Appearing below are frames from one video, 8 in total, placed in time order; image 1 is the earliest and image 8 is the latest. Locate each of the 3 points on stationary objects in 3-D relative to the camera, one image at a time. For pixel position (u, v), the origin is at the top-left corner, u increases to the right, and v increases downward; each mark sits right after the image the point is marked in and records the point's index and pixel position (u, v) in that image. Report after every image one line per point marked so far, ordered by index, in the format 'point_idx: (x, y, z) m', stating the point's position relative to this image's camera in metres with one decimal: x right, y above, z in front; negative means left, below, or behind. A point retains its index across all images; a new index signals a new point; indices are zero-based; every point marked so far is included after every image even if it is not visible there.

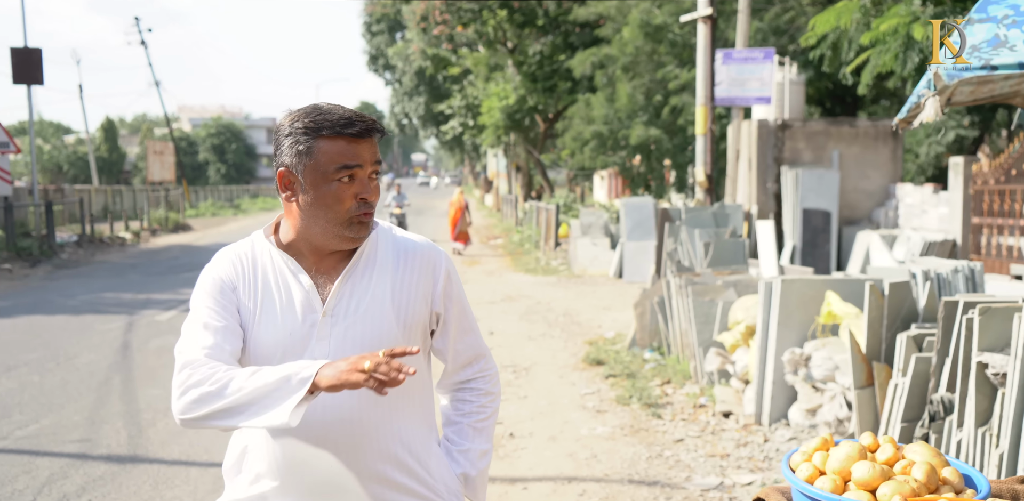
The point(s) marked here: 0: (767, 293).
0: (+1.5, -0.3, +5.7) m
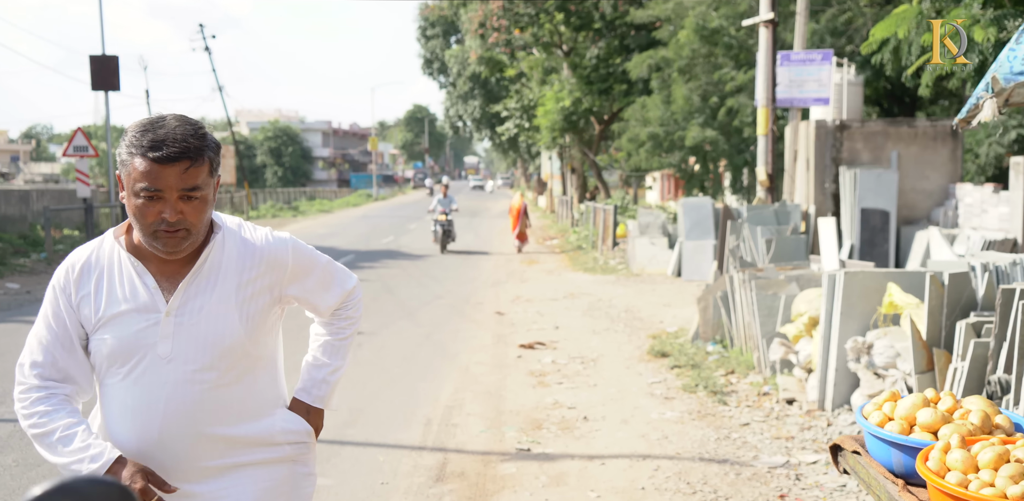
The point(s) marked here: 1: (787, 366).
0: (+2.0, -0.2, +6.0) m
1: (+2.0, -0.8, +7.0) m
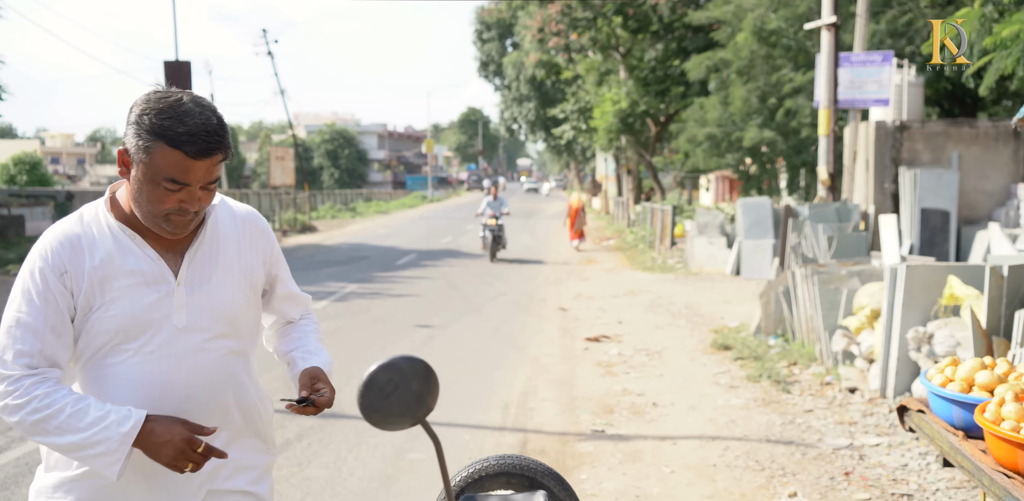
0: (+2.5, -0.2, +6.3) m
1: (+2.5, -0.8, +7.2) m
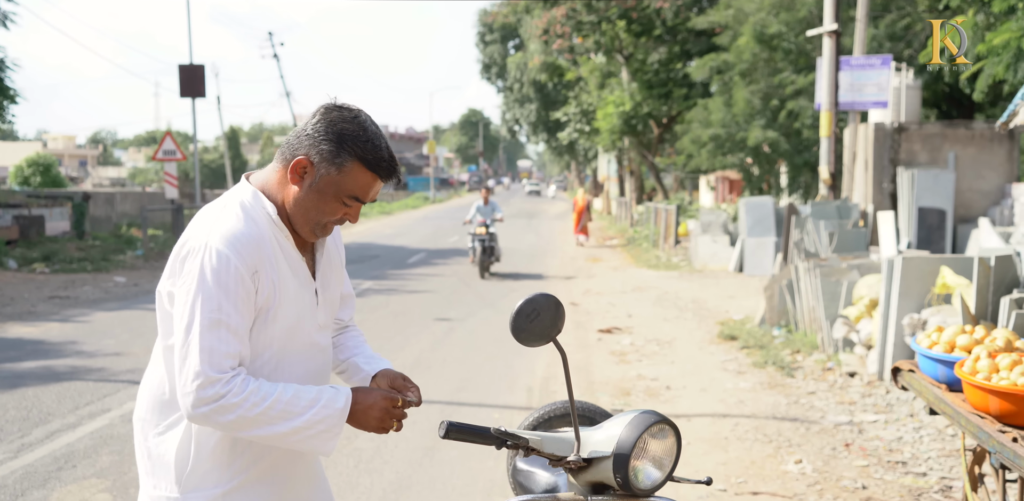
0: (+2.7, -0.1, +6.8) m
1: (+2.7, -0.7, +7.7) m
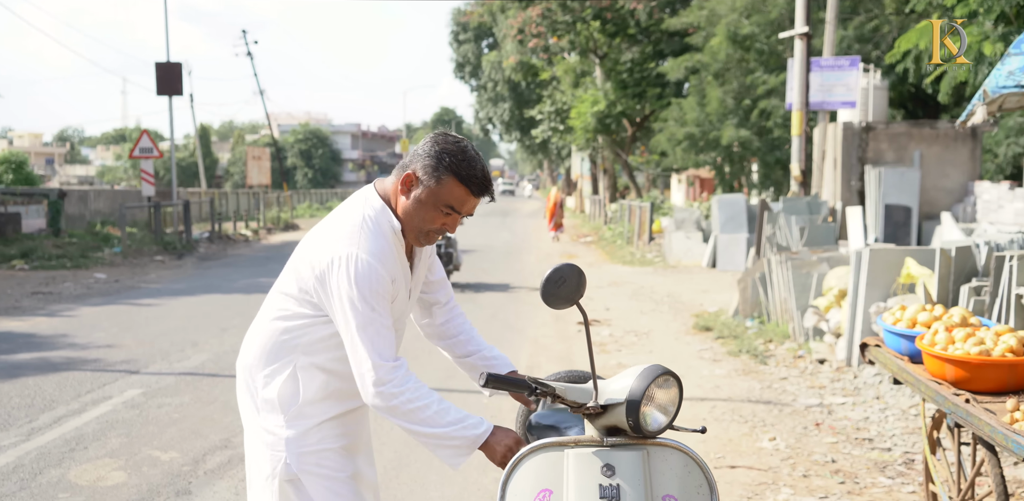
0: (+2.6, -0.1, +7.1) m
1: (+2.6, -0.7, +8.1) m
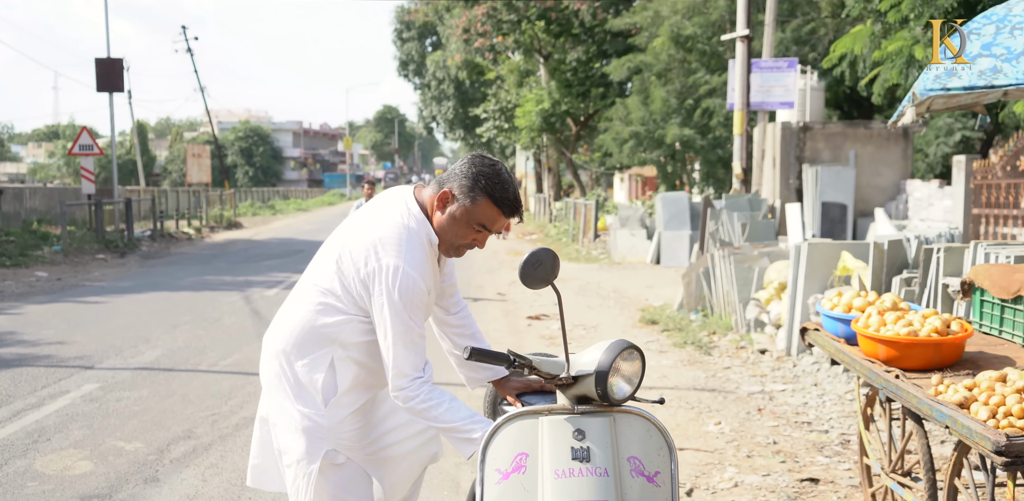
0: (+2.2, 0.0, +7.5) m
1: (+2.2, -0.6, +8.4) m
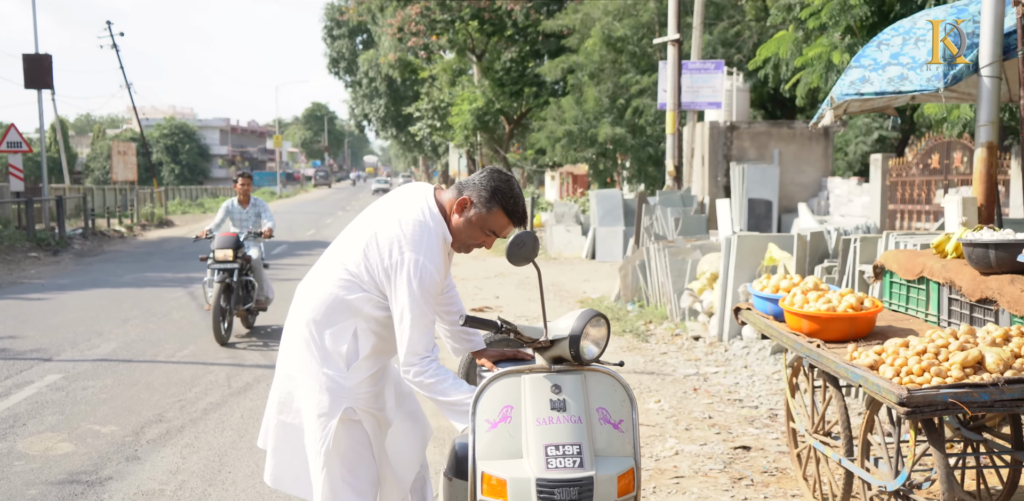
0: (+1.8, 0.0, +8.0) m
1: (+1.7, -0.6, +8.9) m
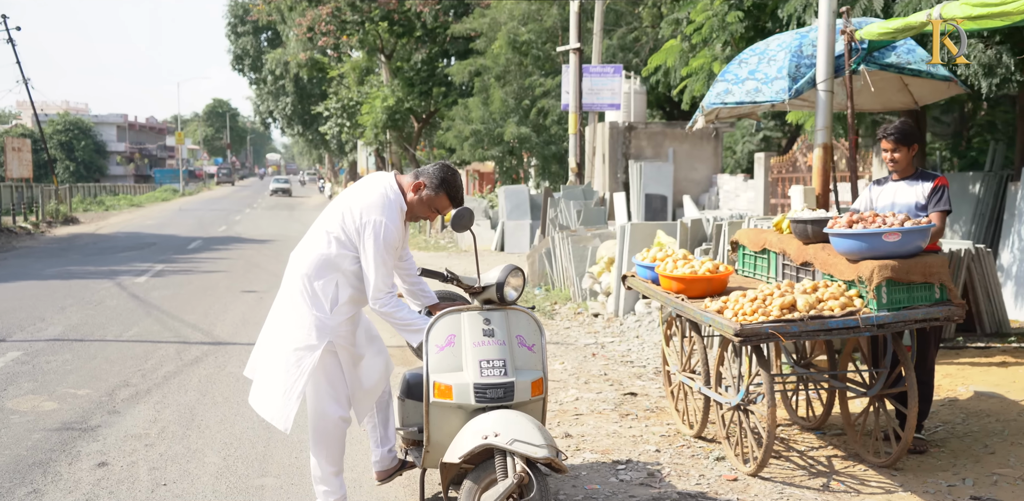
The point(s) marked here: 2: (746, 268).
0: (+1.0, +0.2, +9.1) m
1: (+0.9, -0.4, +10.0) m
2: (+1.3, -0.1, +5.3) m
